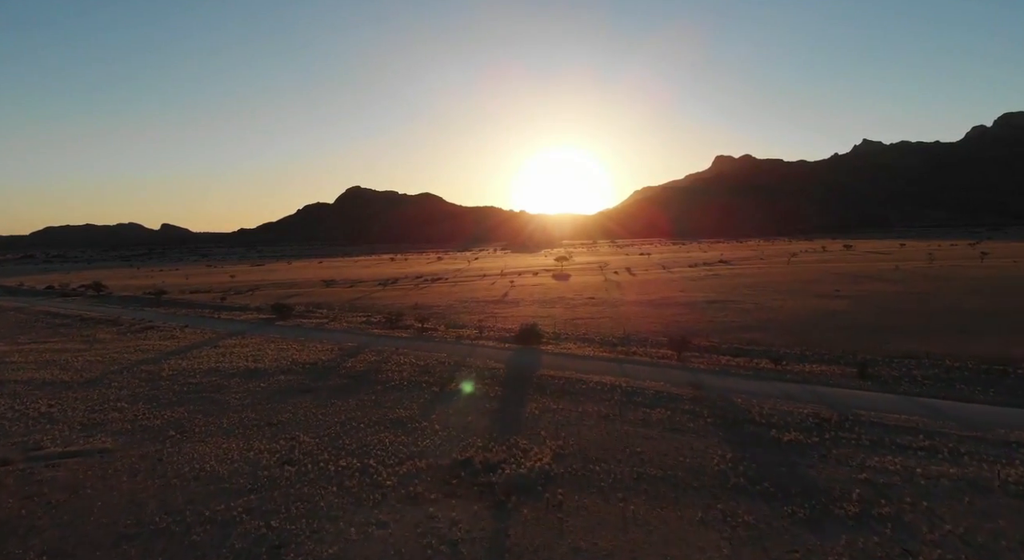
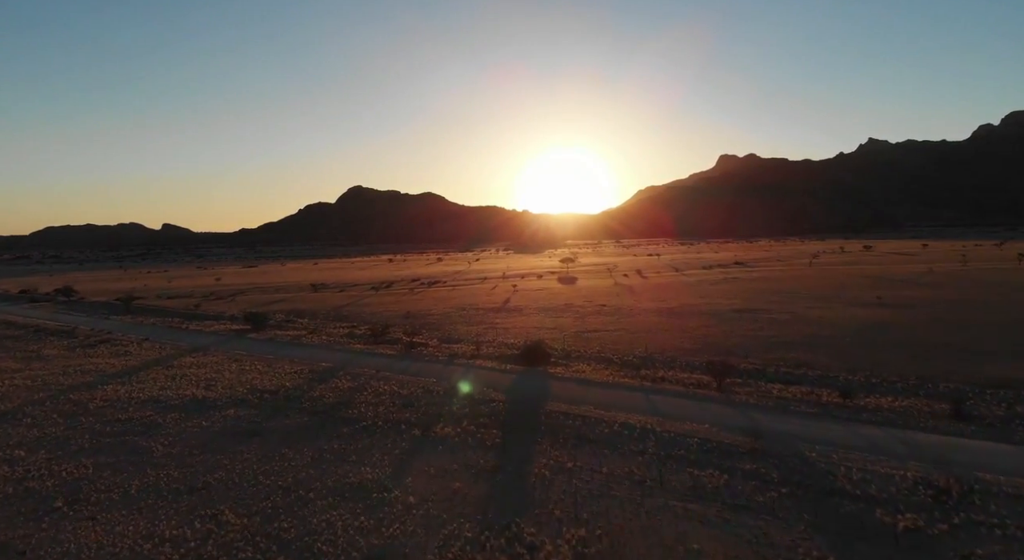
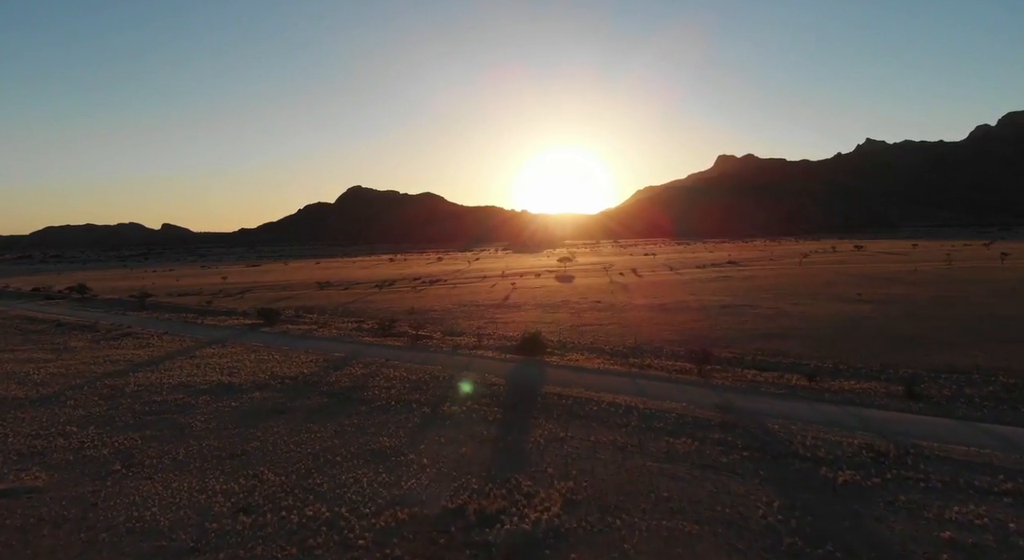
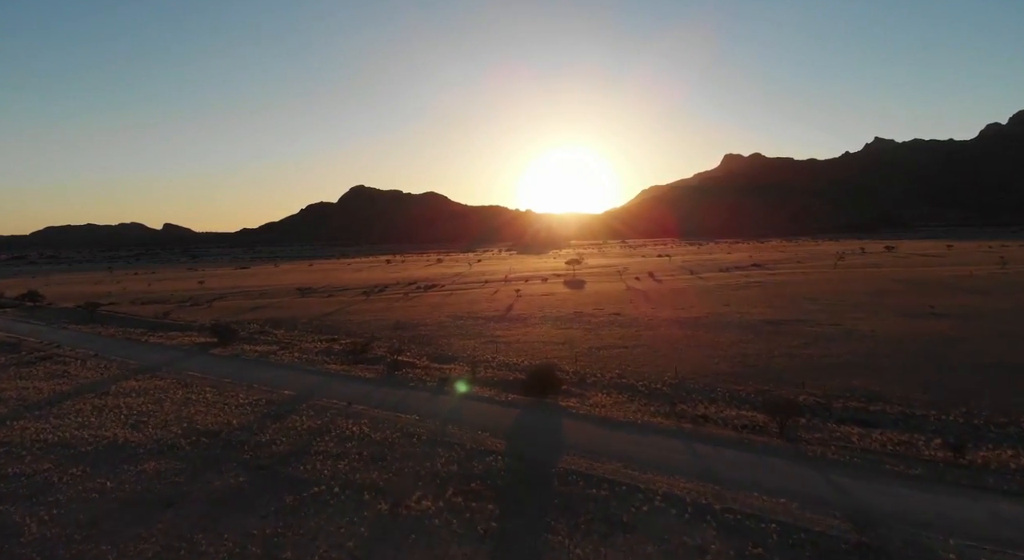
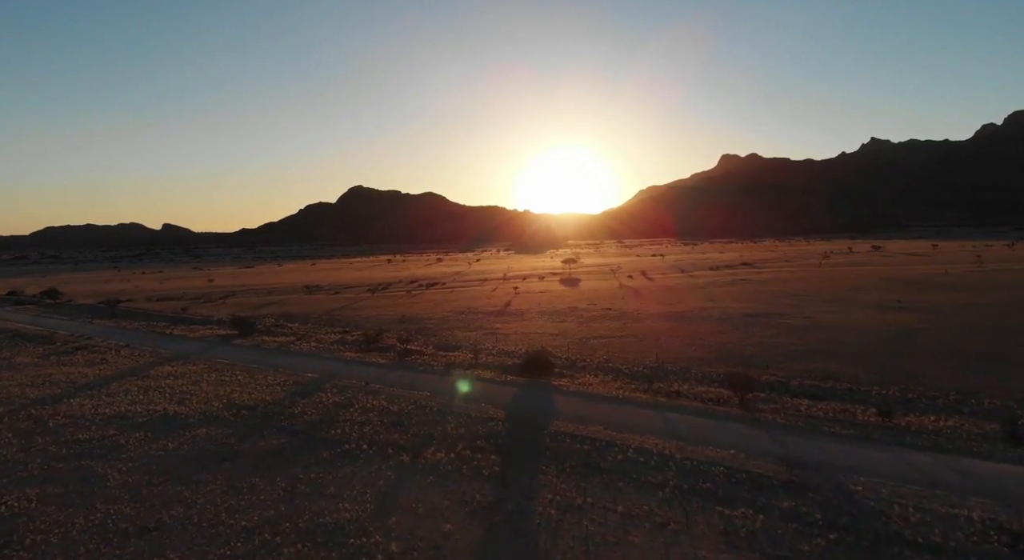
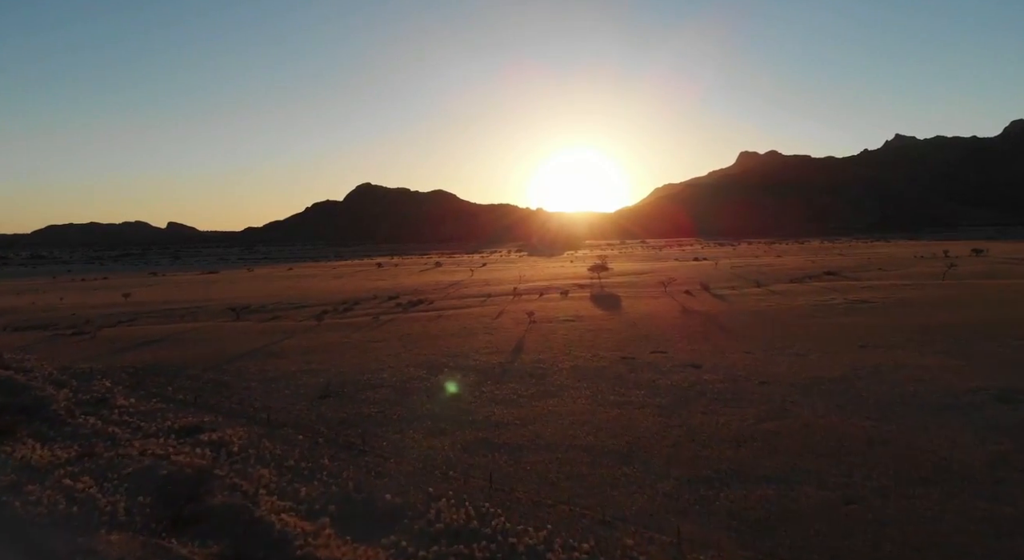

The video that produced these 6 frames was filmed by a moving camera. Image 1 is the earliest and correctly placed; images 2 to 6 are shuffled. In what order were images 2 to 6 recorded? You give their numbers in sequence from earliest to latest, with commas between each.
3, 2, 5, 4, 6
